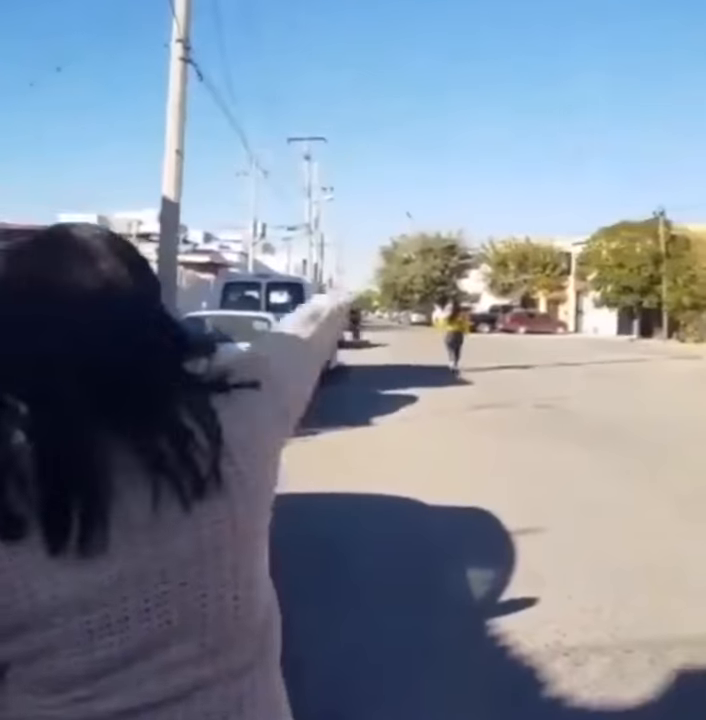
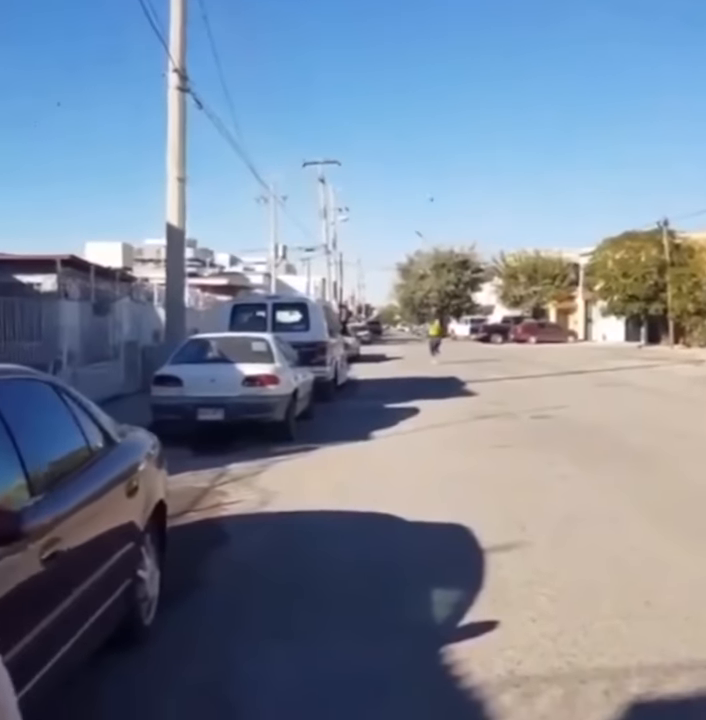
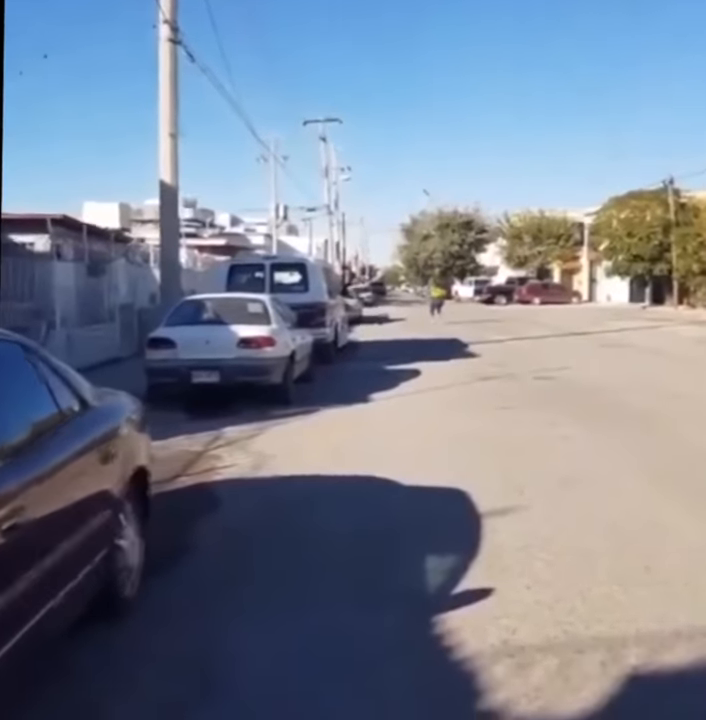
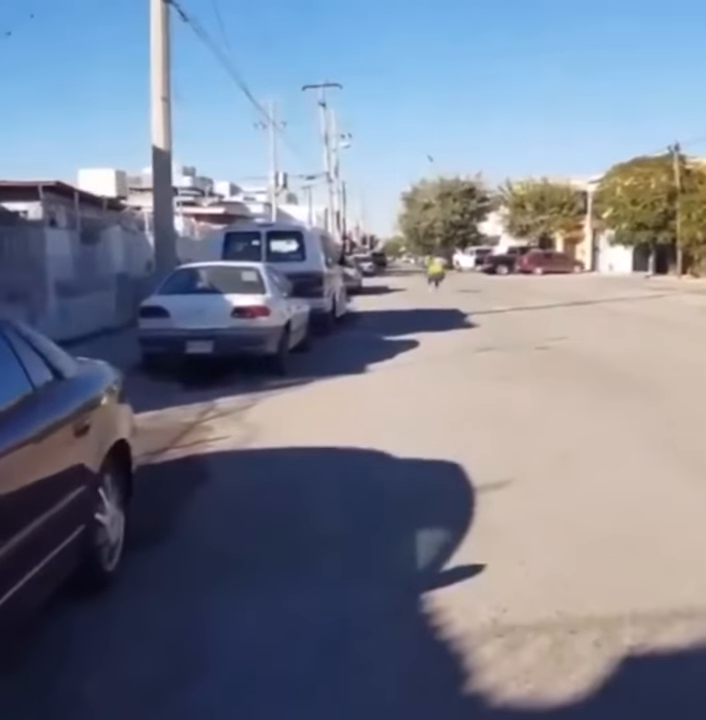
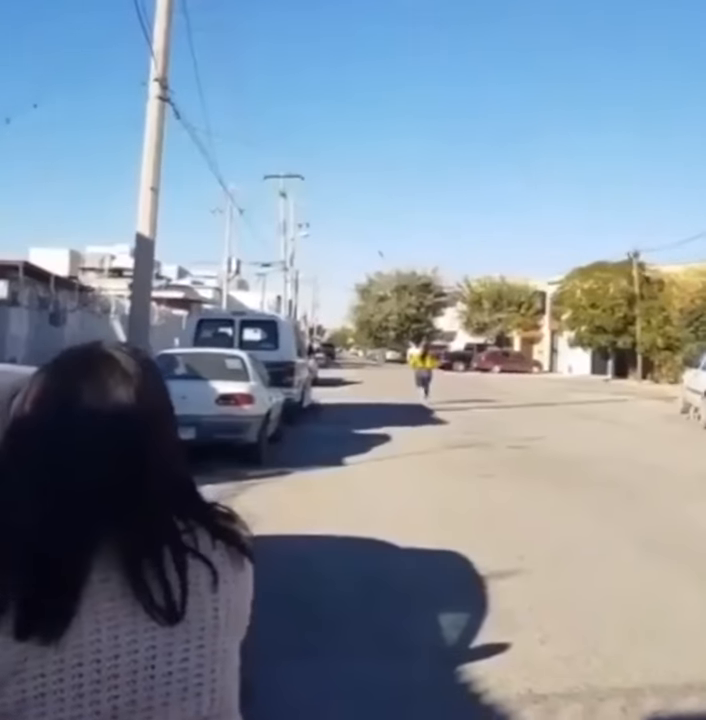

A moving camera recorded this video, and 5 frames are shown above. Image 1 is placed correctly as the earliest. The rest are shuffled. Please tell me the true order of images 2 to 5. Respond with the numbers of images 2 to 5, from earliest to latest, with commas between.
5, 2, 3, 4
